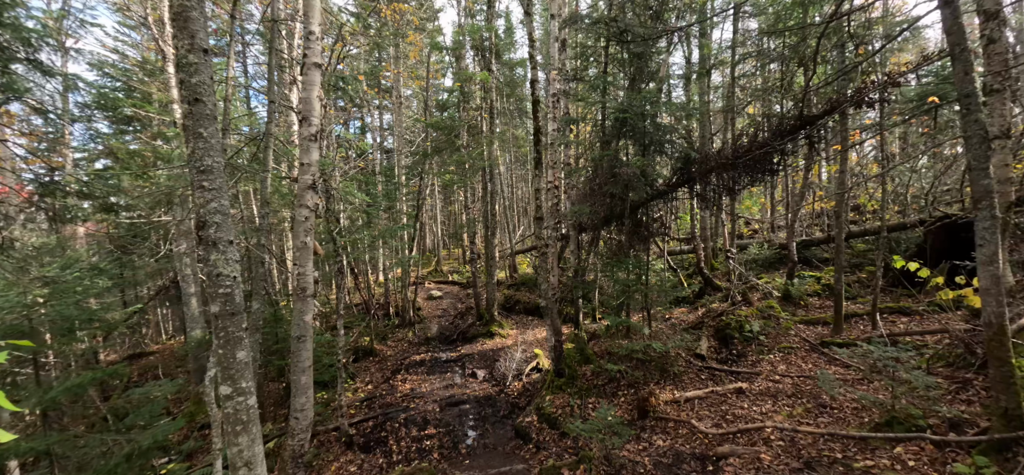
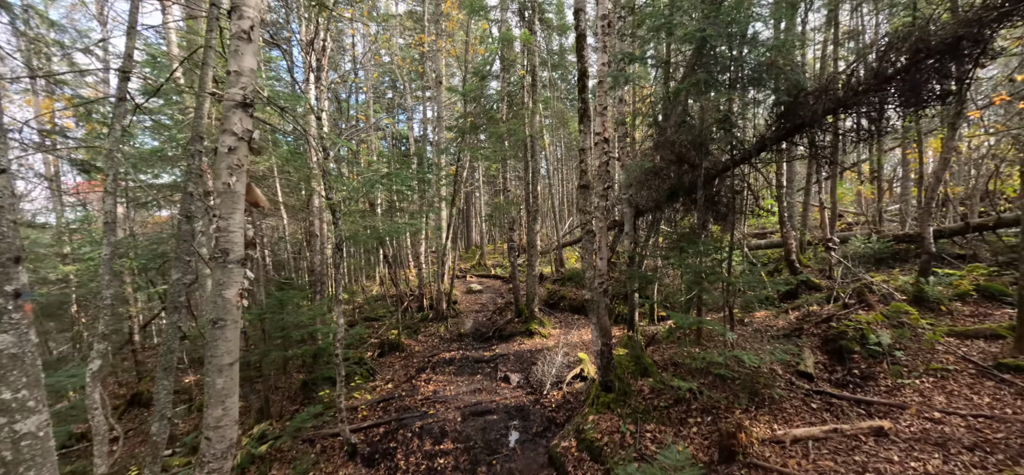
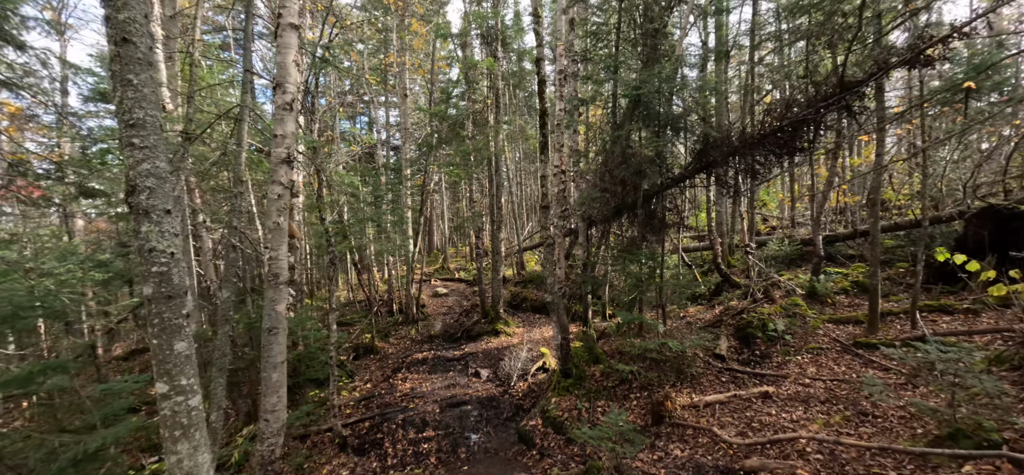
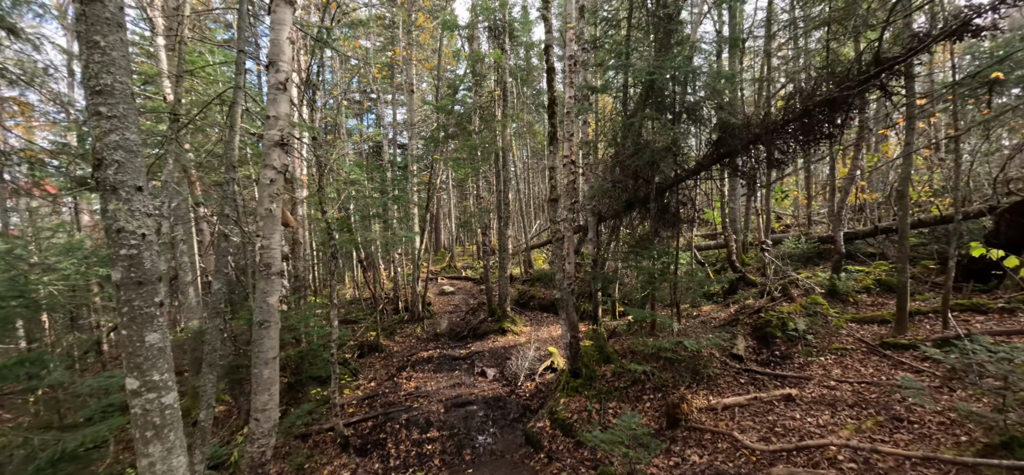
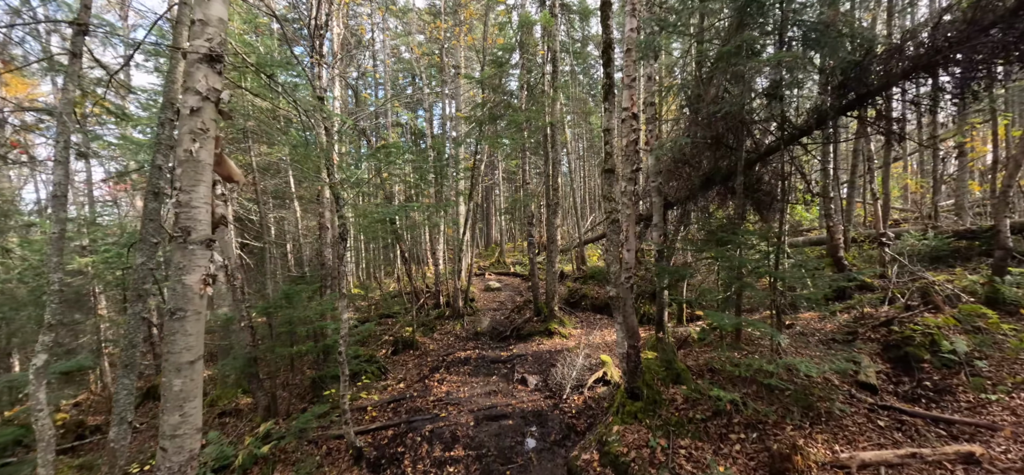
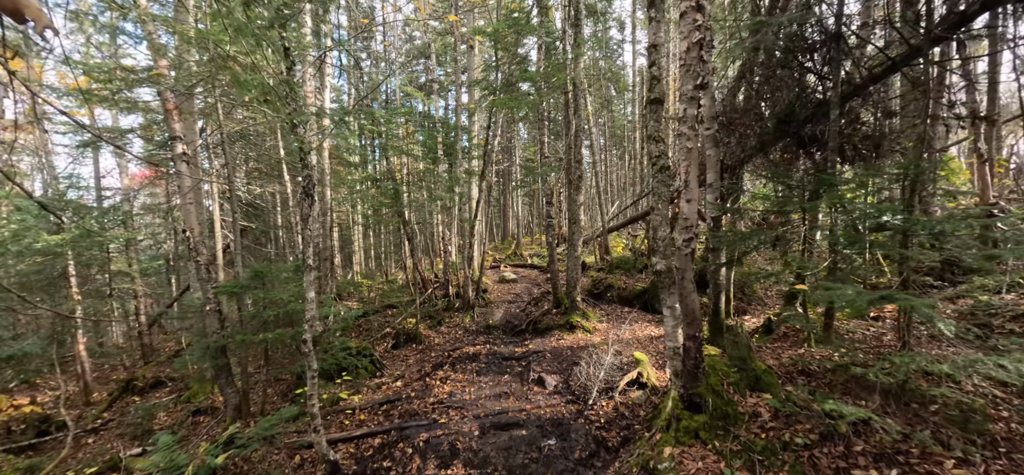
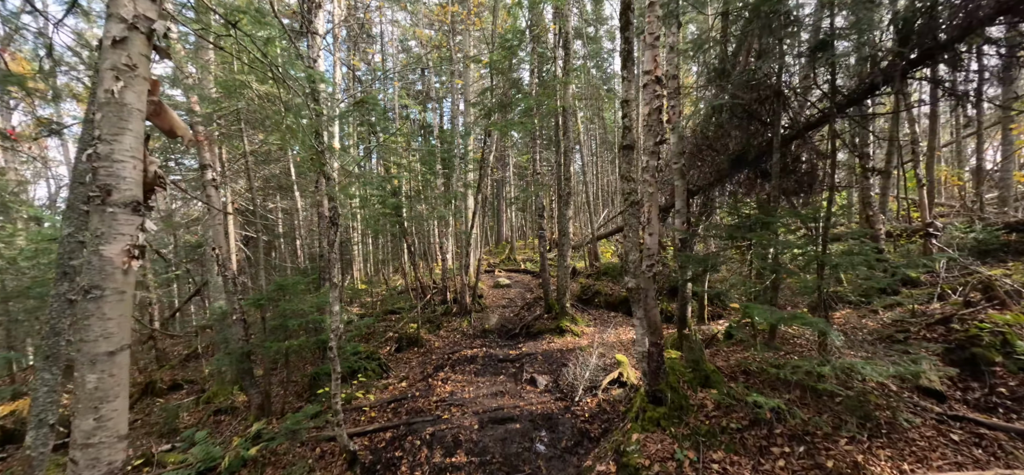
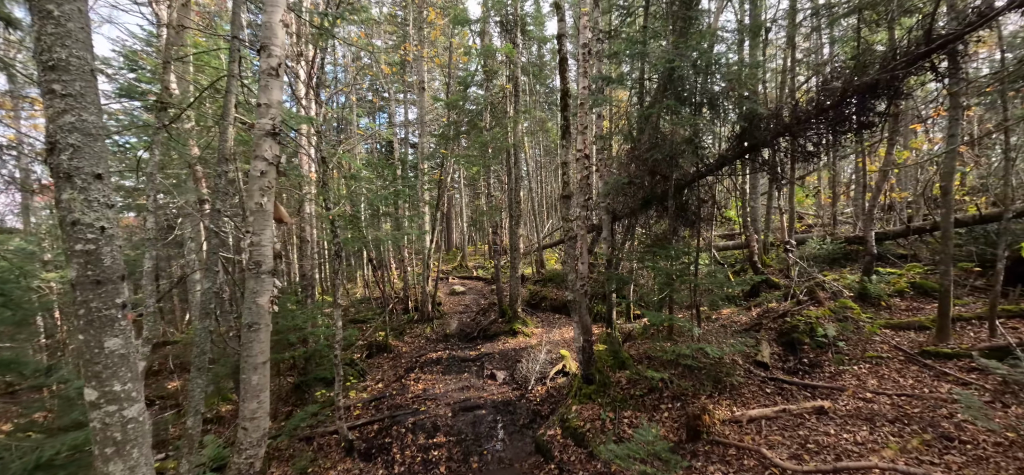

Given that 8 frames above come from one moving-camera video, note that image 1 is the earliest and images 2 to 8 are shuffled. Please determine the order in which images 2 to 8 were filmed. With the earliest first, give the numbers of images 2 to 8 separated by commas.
3, 4, 8, 2, 5, 7, 6
